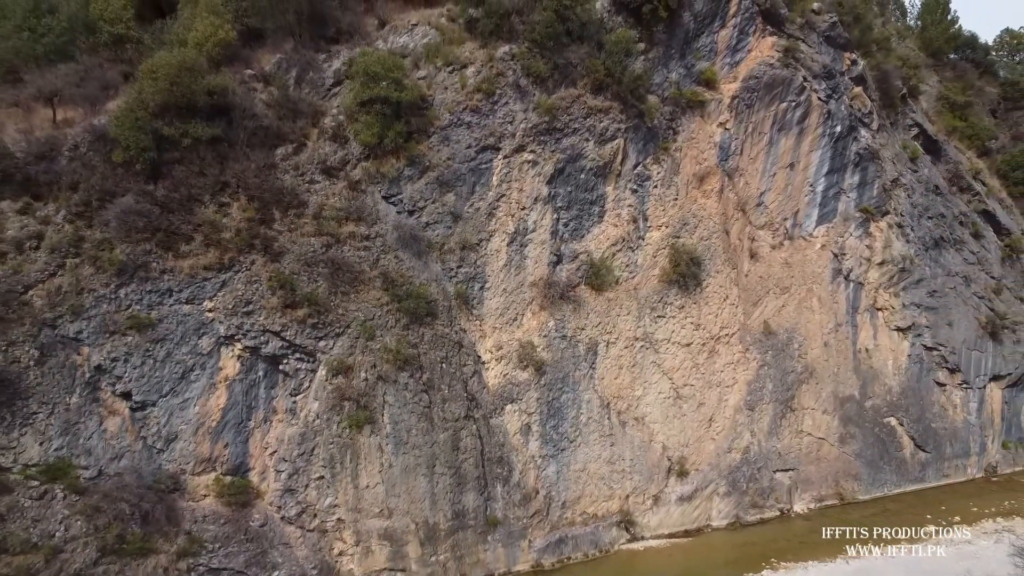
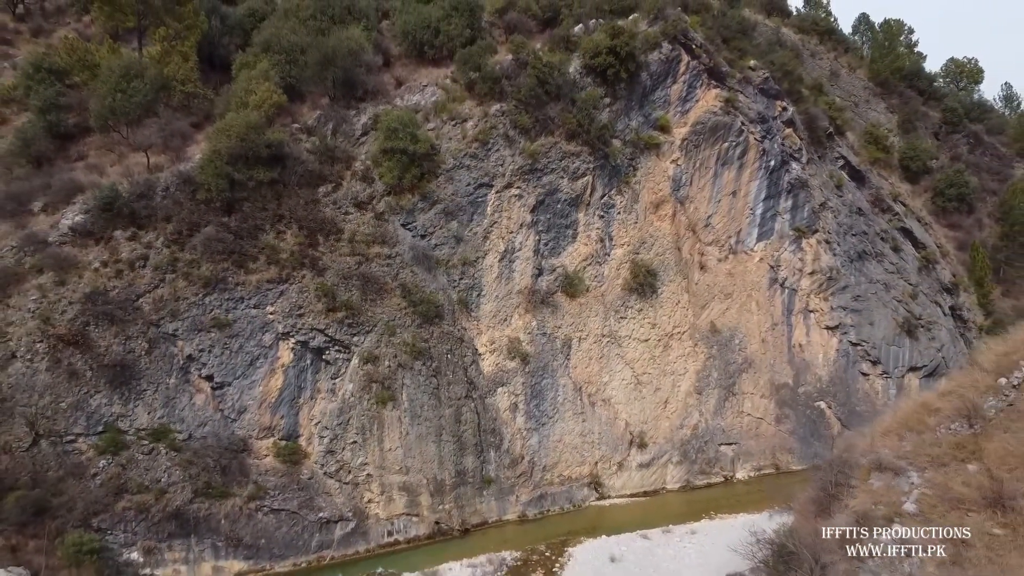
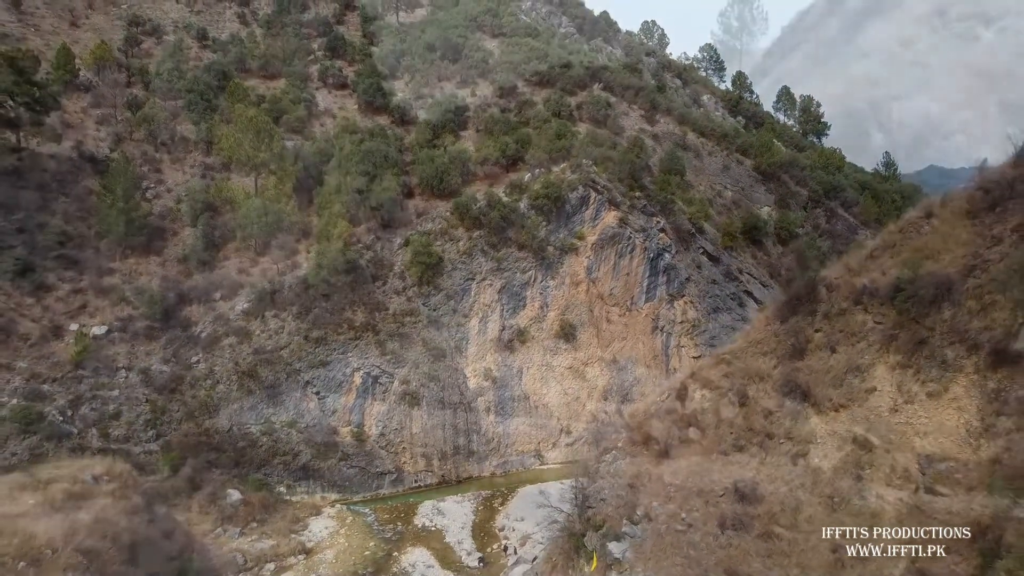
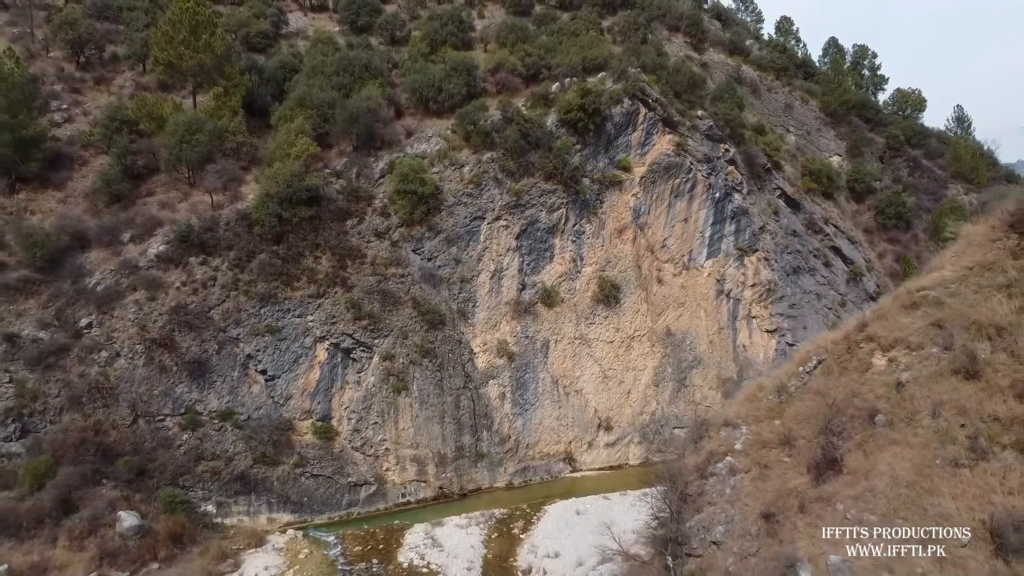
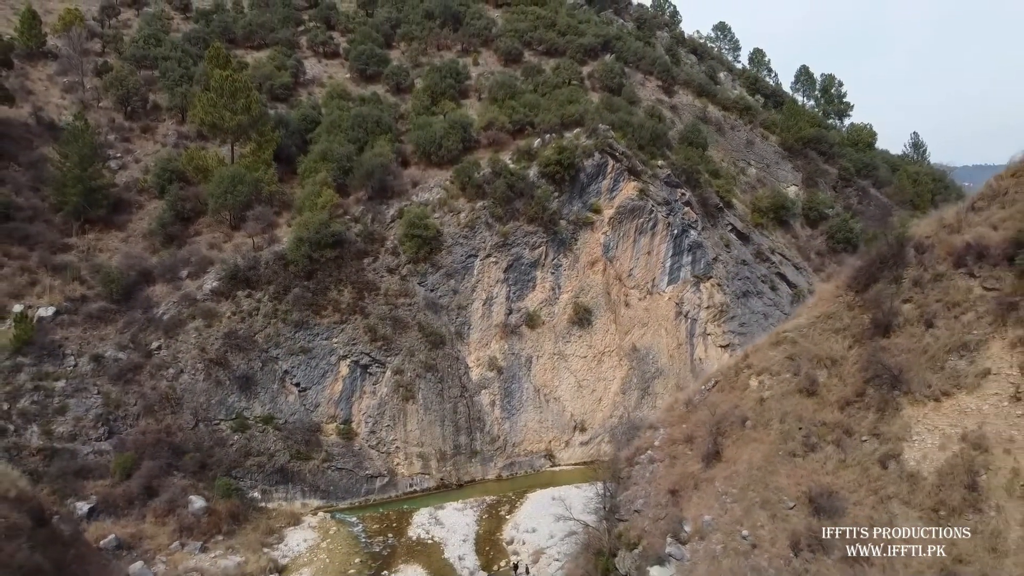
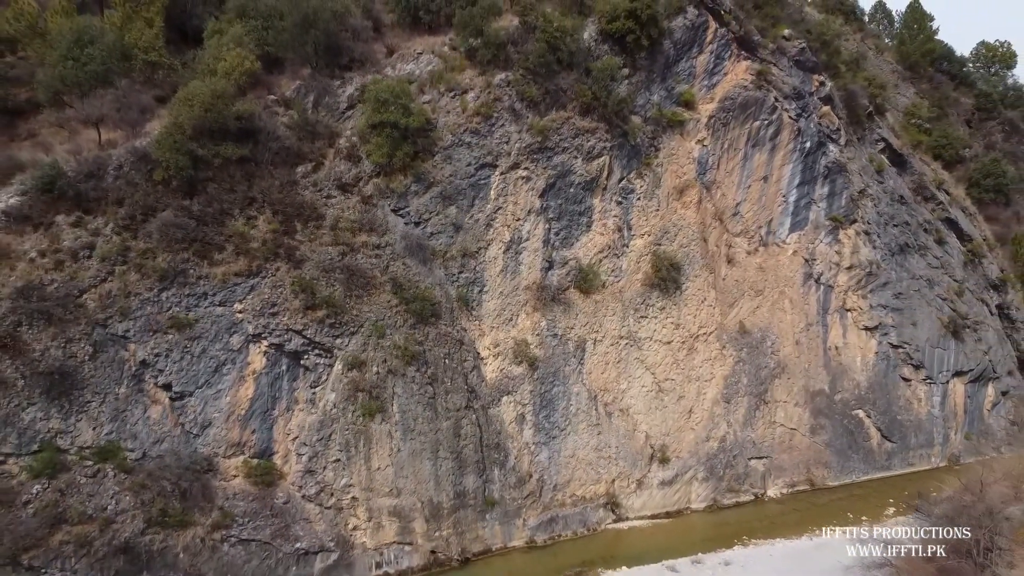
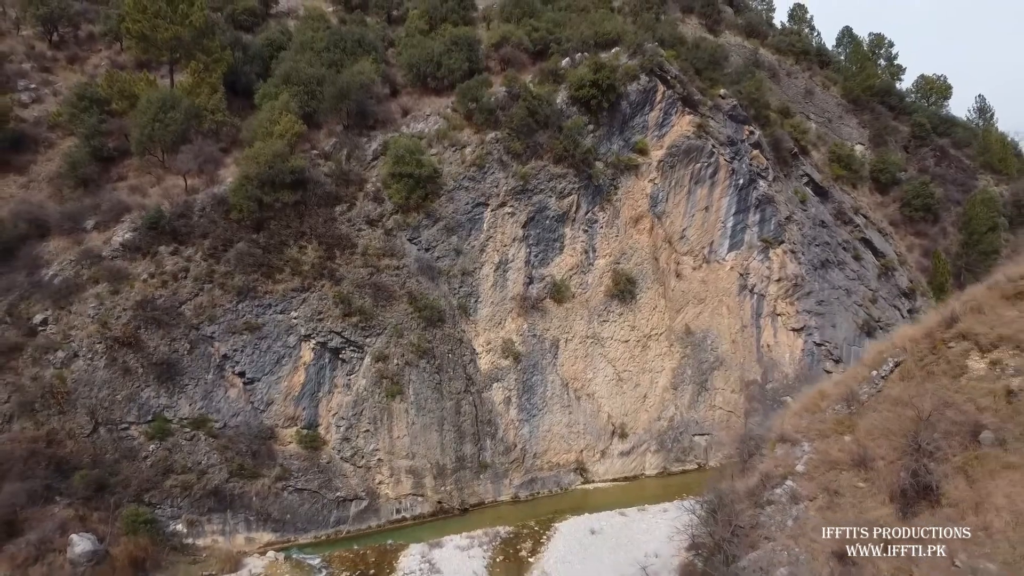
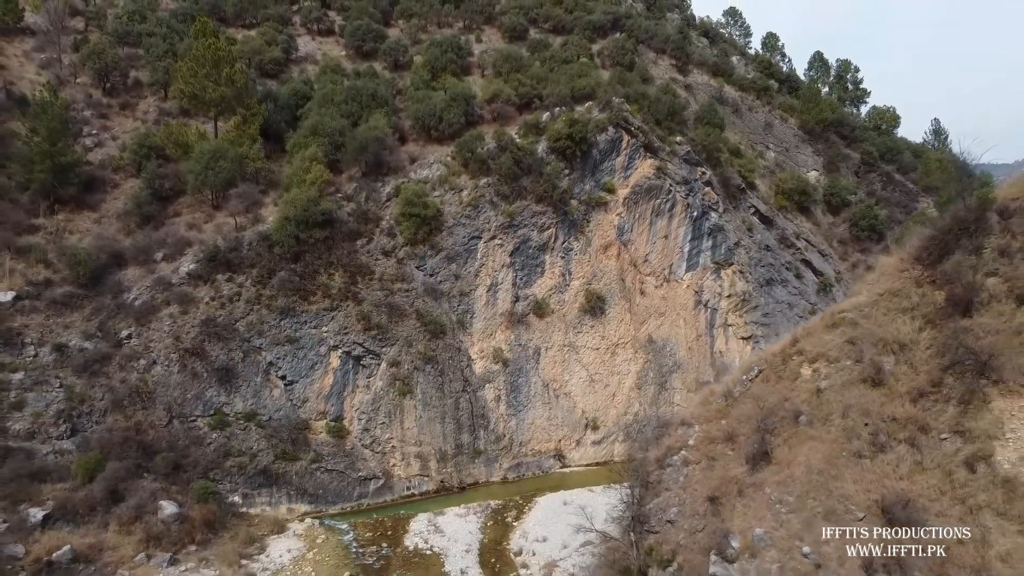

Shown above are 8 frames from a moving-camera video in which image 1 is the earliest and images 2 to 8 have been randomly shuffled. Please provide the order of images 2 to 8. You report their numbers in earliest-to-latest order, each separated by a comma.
6, 2, 7, 4, 8, 5, 3
